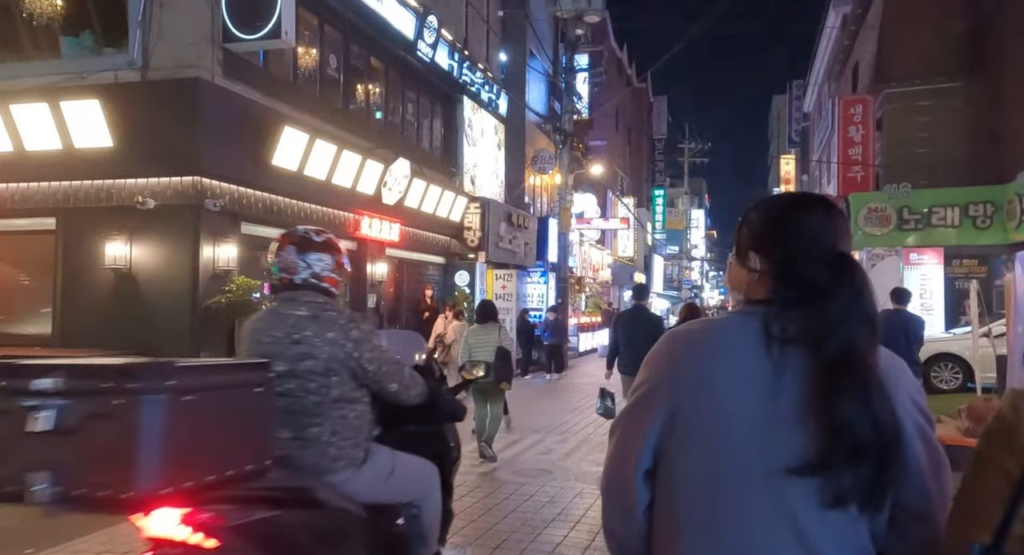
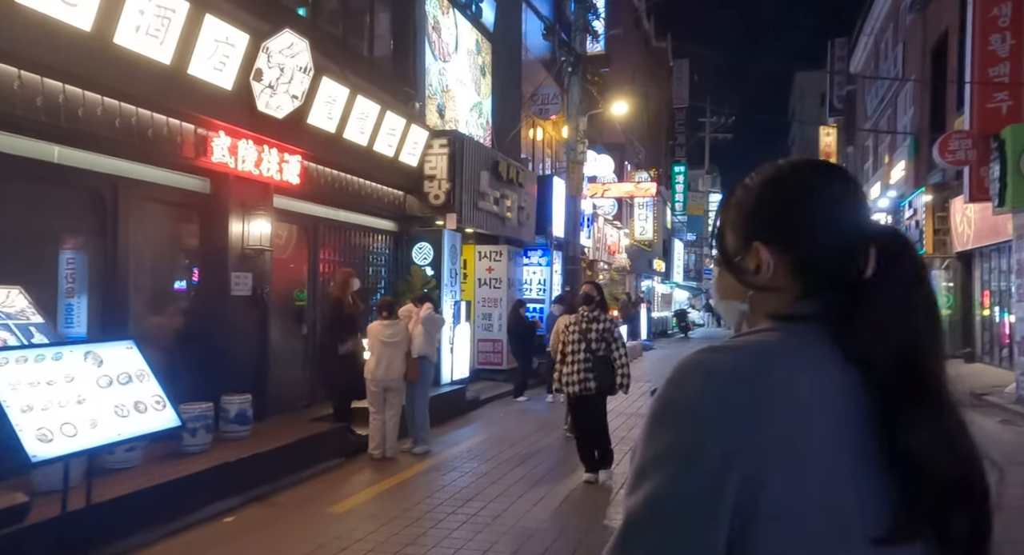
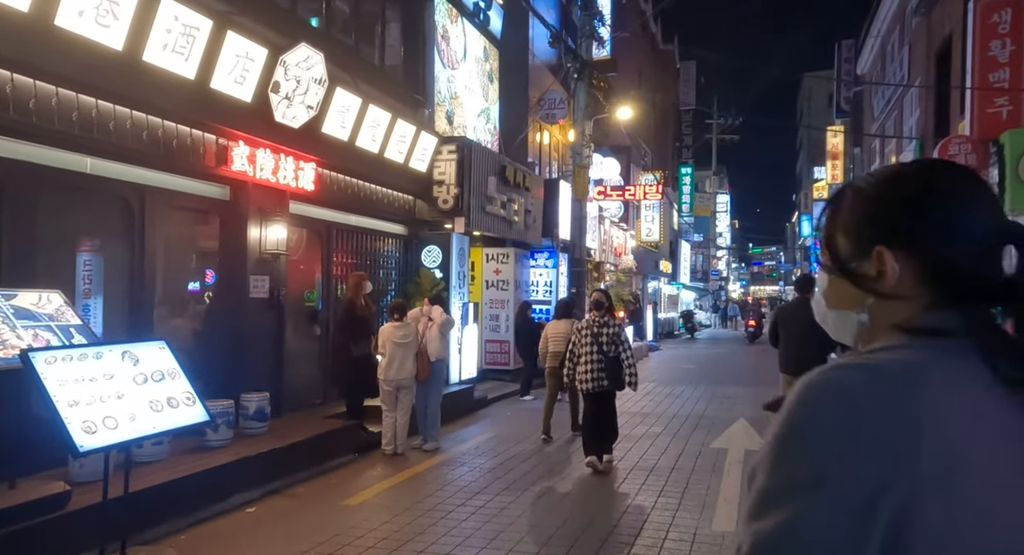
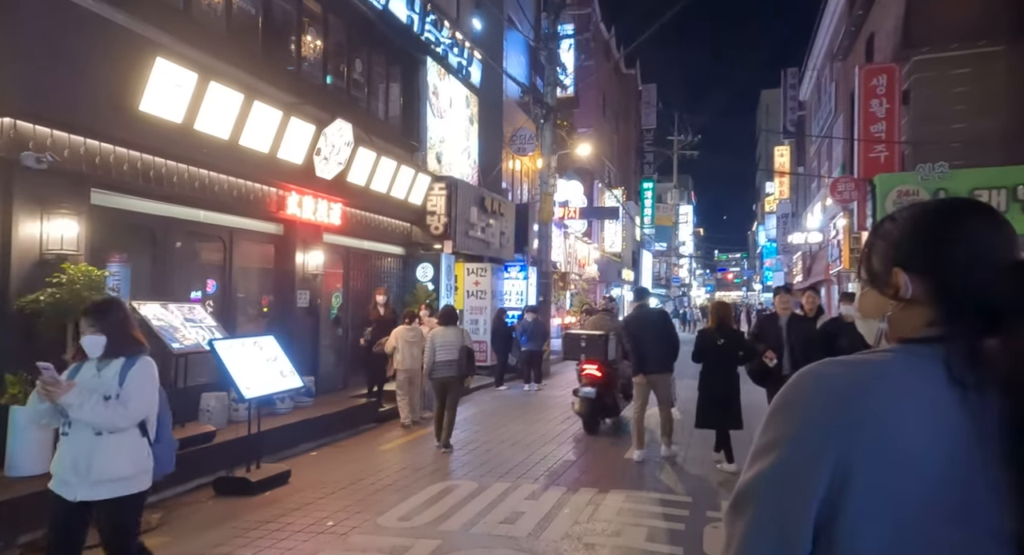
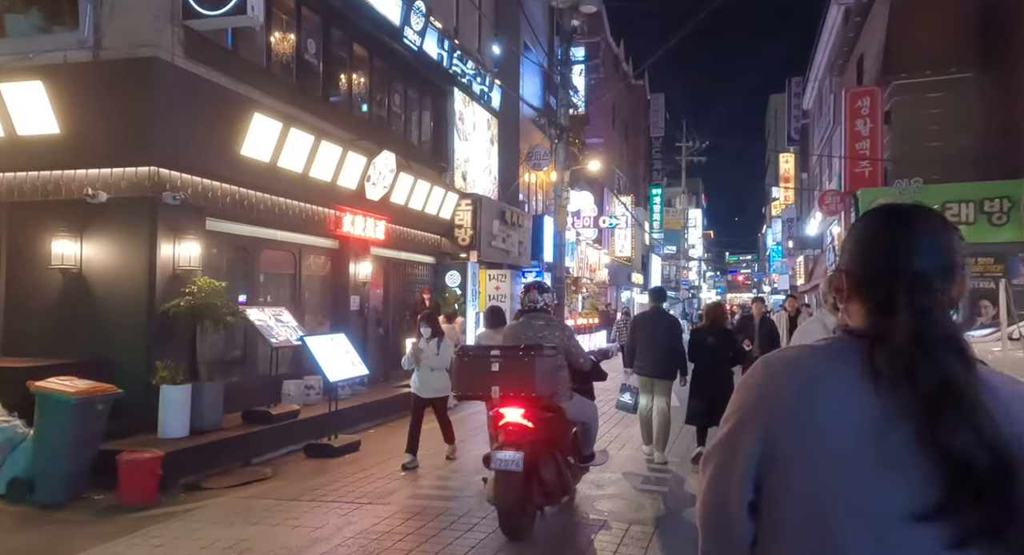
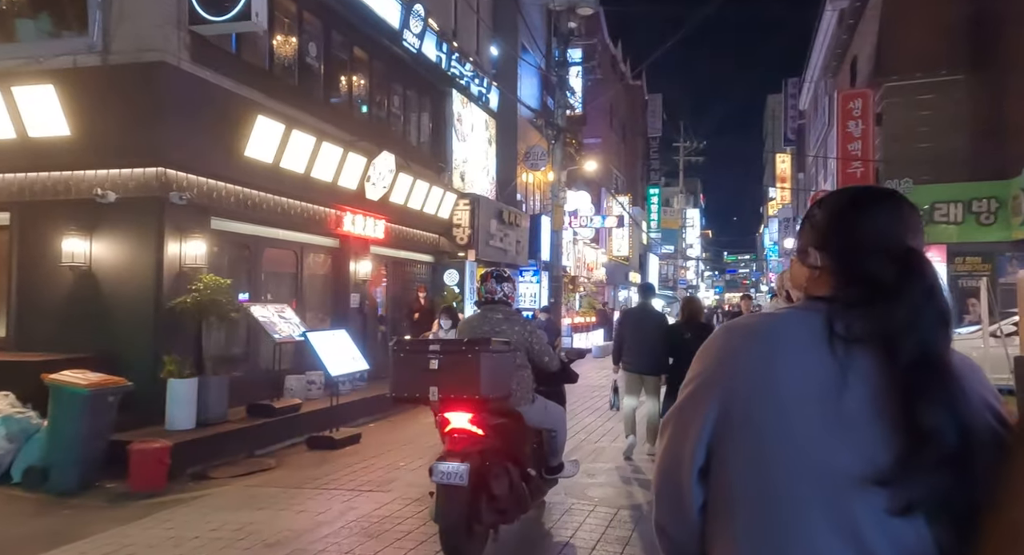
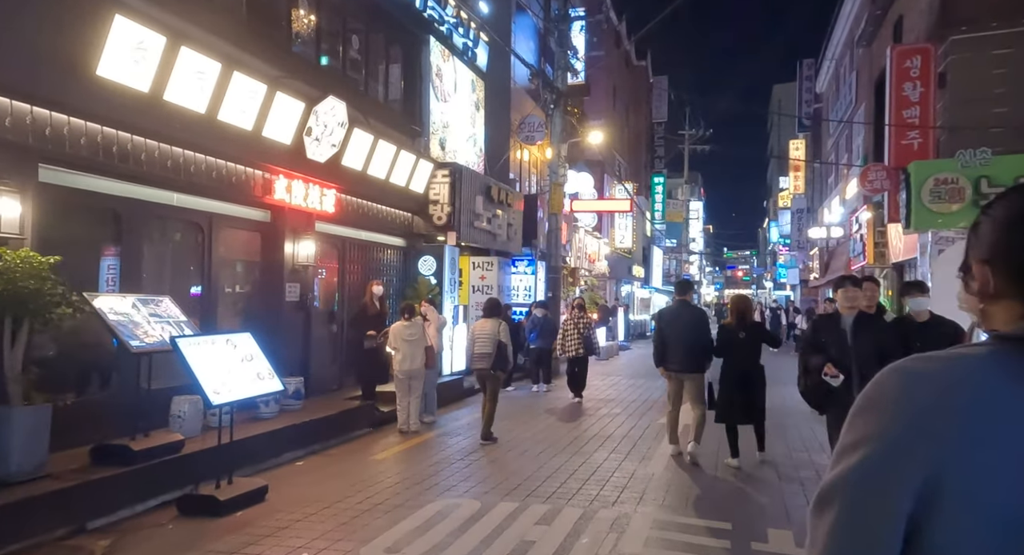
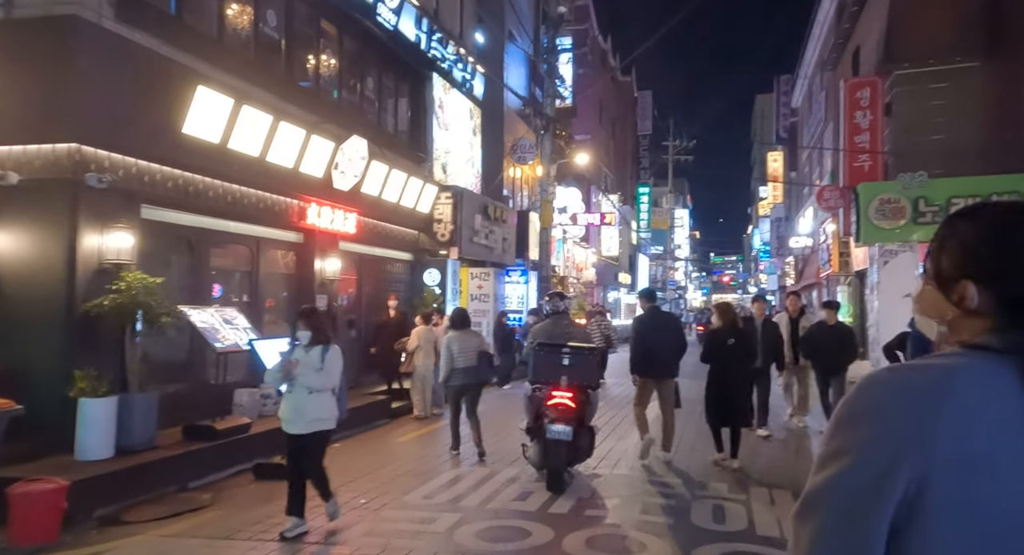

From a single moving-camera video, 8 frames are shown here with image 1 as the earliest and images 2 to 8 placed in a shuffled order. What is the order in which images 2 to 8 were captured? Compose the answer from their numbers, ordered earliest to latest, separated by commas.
6, 5, 8, 4, 7, 3, 2
